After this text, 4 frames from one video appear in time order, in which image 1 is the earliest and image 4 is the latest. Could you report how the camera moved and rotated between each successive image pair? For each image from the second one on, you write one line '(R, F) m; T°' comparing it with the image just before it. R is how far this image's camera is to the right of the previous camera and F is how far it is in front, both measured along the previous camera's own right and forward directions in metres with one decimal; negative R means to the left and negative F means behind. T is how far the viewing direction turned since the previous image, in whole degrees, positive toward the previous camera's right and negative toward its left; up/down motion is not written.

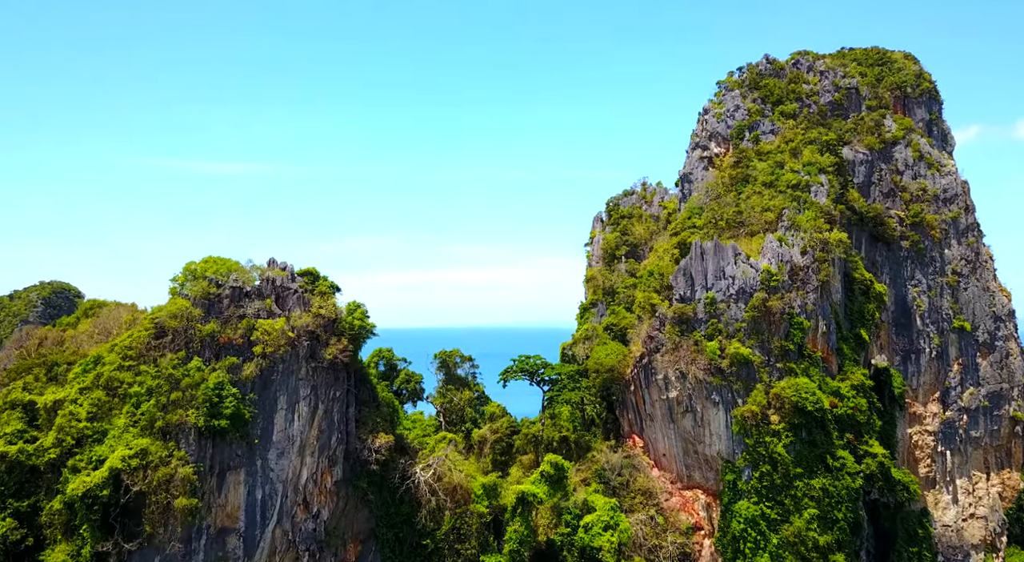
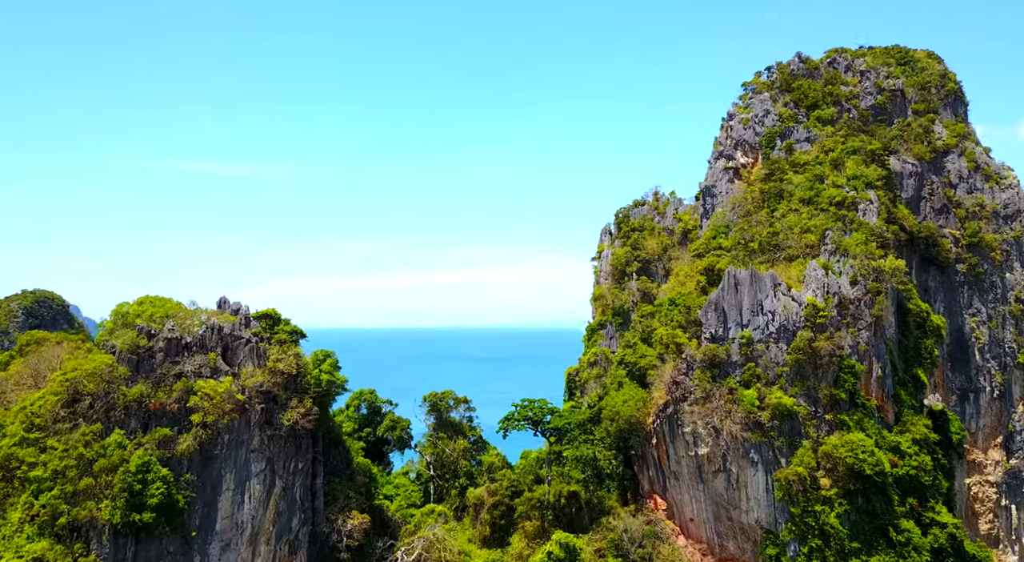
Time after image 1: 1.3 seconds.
(0.0, +6.2) m; 0°
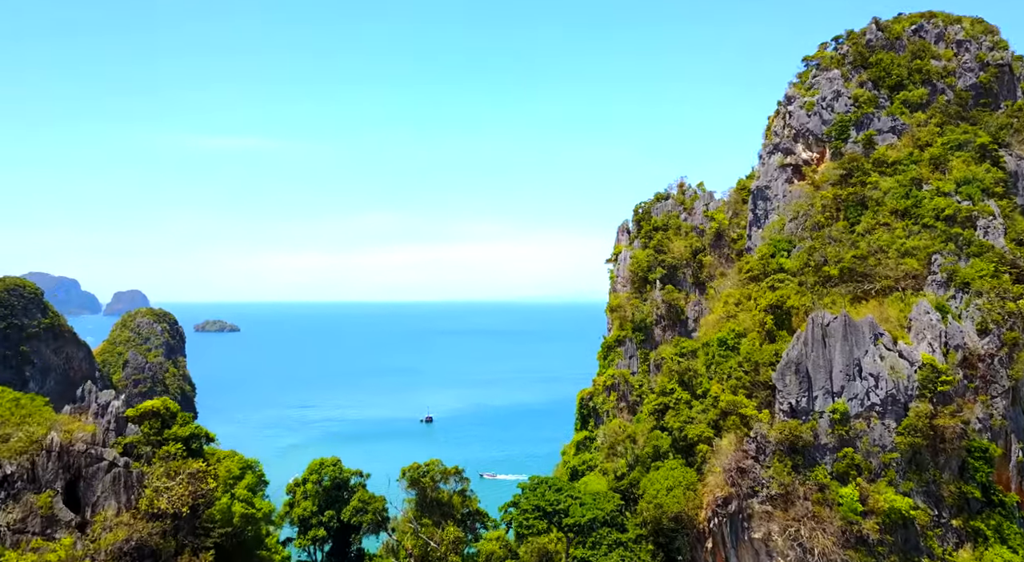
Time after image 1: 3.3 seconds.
(-0.1, +9.8) m; 0°
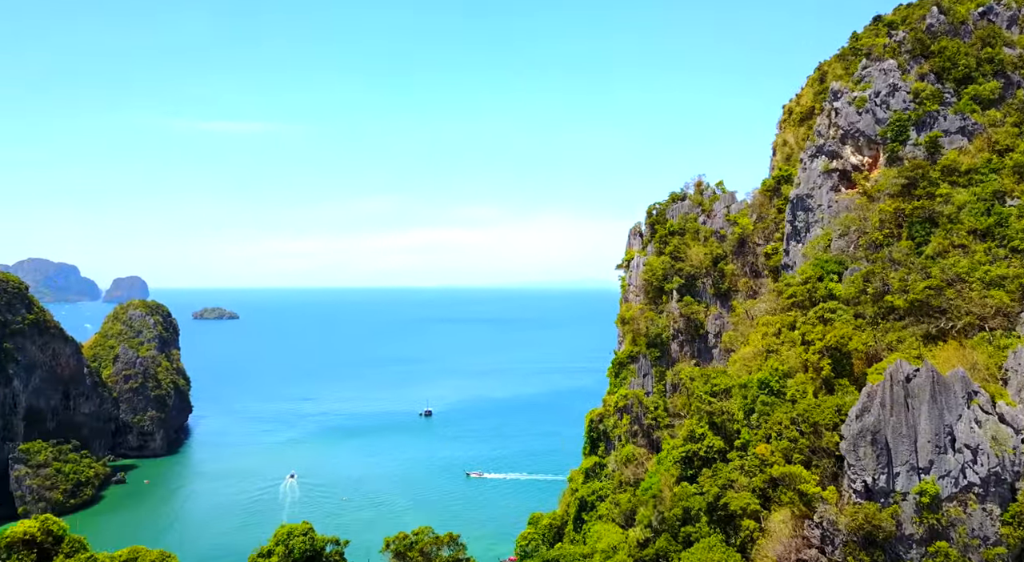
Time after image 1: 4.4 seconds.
(-0.1, +5.3) m; 0°
